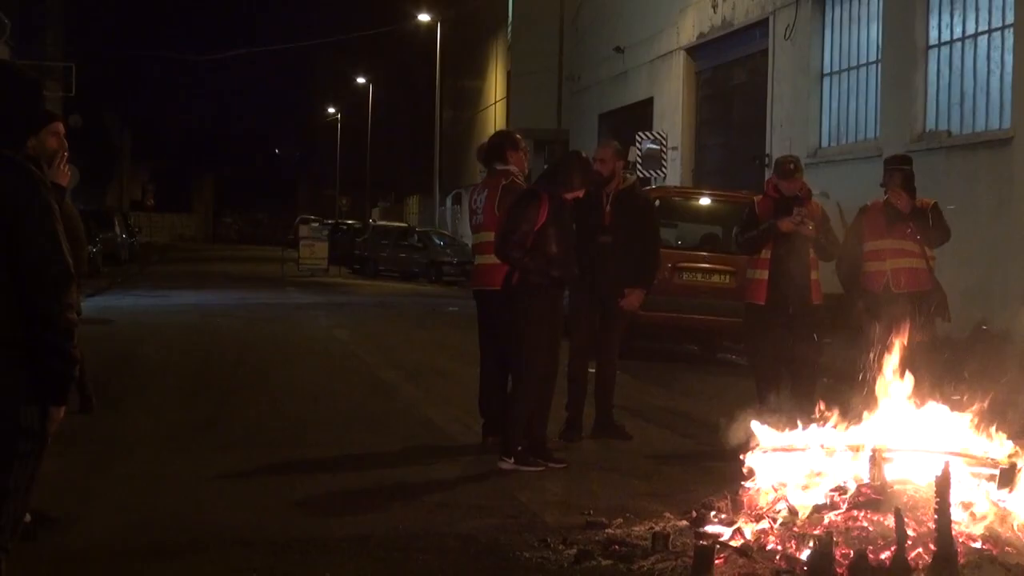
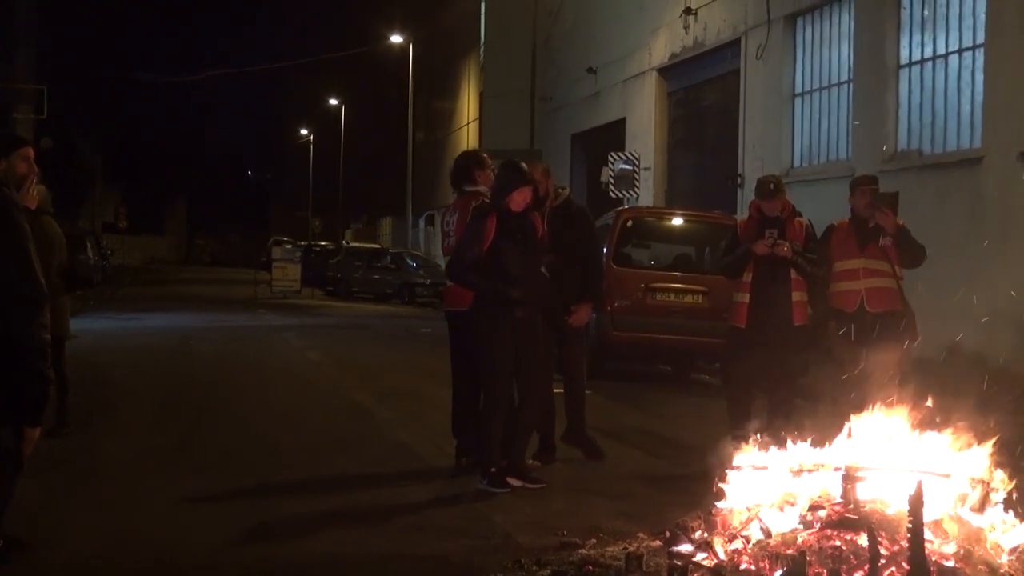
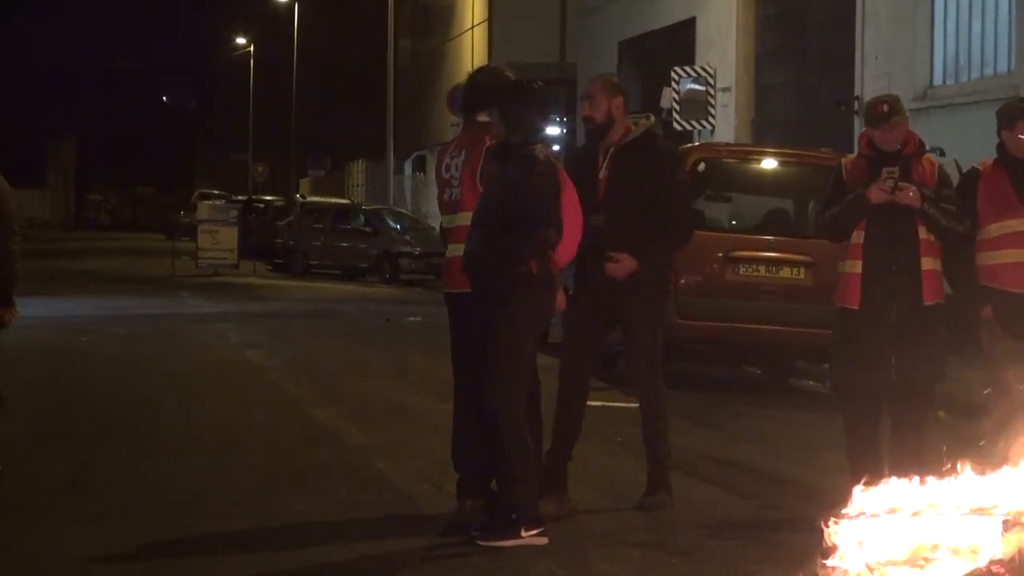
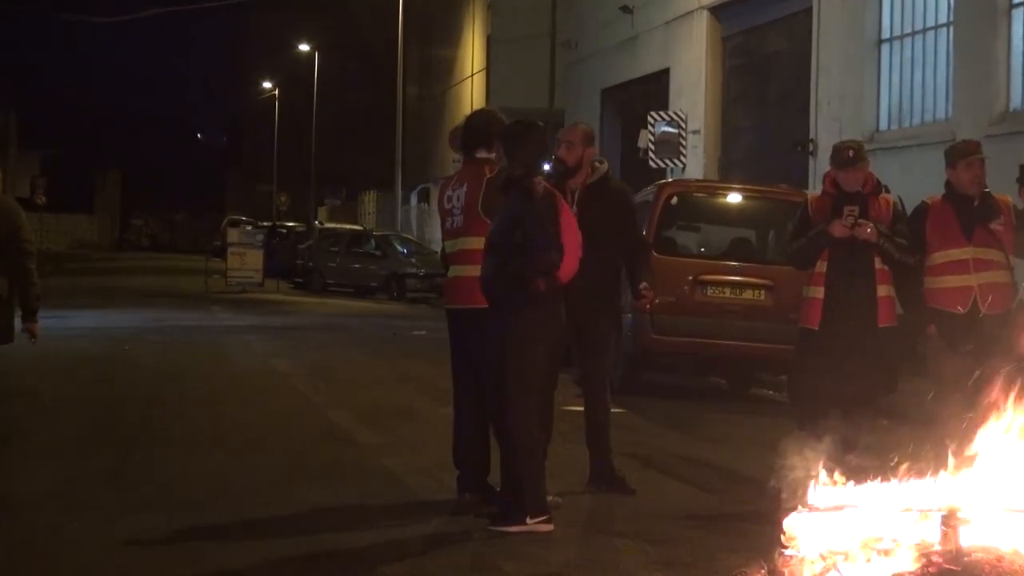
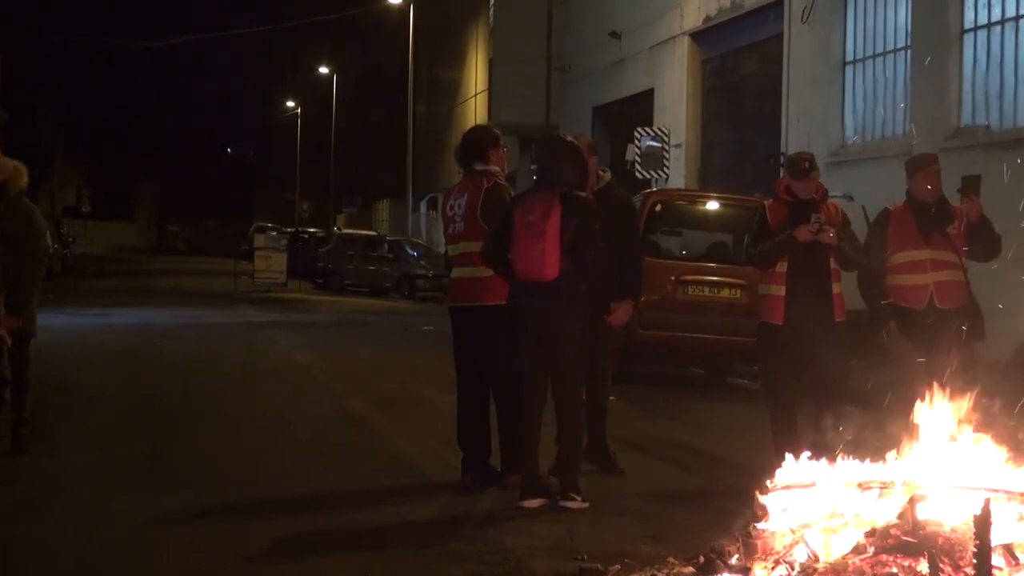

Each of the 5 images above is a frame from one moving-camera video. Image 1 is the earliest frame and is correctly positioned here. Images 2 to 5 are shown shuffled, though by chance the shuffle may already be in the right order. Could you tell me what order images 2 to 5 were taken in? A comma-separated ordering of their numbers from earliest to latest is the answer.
2, 5, 4, 3
